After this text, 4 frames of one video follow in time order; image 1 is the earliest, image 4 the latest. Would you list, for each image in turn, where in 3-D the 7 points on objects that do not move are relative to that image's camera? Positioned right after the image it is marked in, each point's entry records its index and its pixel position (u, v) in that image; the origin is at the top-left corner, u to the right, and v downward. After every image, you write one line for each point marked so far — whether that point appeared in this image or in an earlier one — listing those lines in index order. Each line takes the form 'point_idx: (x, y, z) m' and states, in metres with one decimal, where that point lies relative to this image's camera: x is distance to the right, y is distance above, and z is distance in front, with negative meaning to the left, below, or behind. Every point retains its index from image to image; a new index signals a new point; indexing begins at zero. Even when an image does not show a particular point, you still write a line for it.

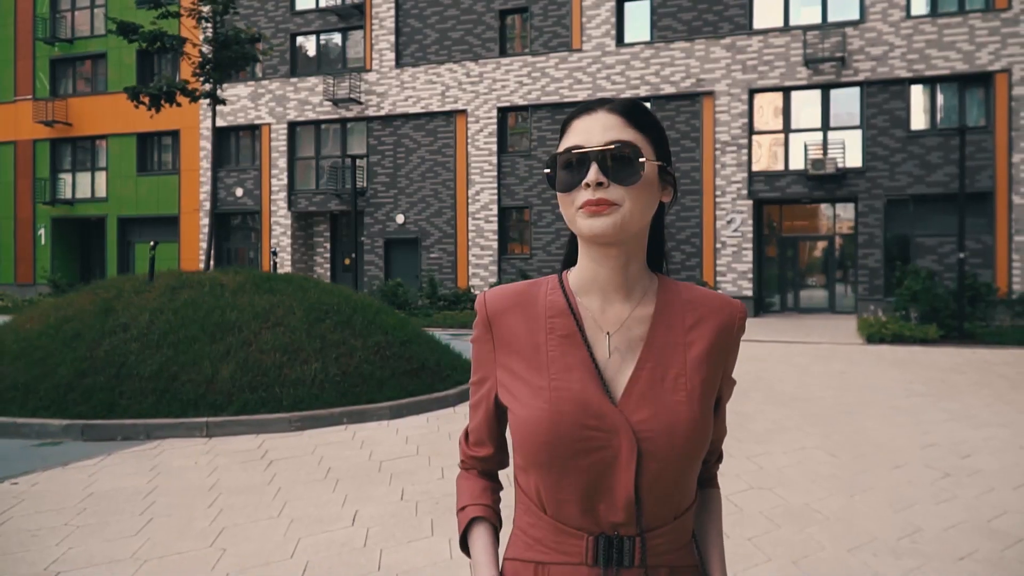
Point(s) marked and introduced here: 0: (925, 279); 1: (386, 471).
0: (+8.9, +0.2, +16.3) m
1: (-1.0, -1.4, +5.8) m
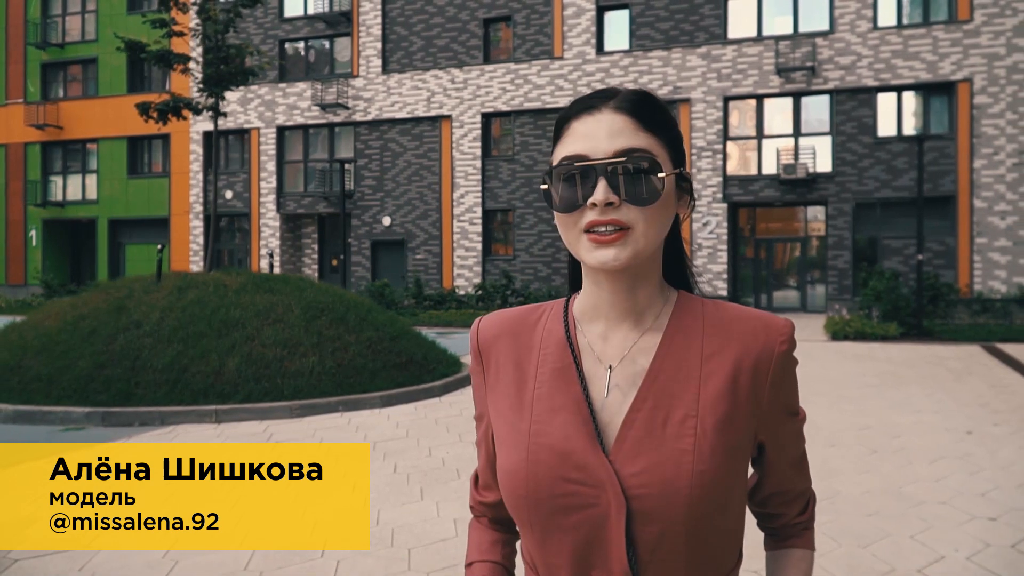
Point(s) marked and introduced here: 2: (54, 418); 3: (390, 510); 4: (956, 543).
0: (+8.5, +0.2, +17.2) m
1: (-1.1, -1.4, +6.5) m
2: (-4.5, -1.3, +7.4) m
3: (-0.8, -1.5, +5.0) m
4: (+2.6, -1.5, +4.4) m
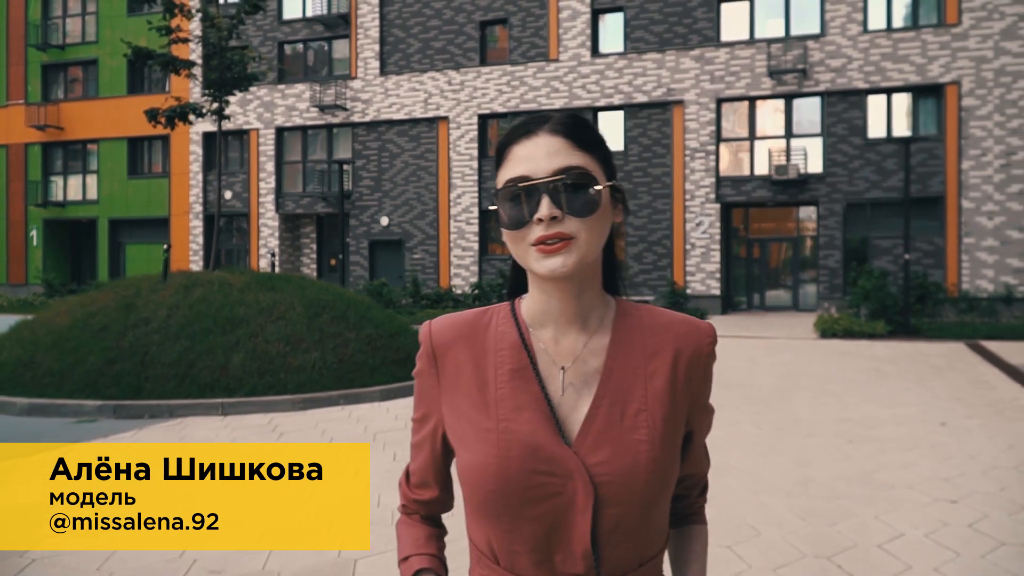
0: (+8.4, +0.2, +17.6) m
1: (-1.2, -1.4, +6.9) m
2: (-4.5, -1.3, +7.7) m
3: (-0.8, -1.4, +5.3) m
4: (+2.5, -1.5, +4.8) m
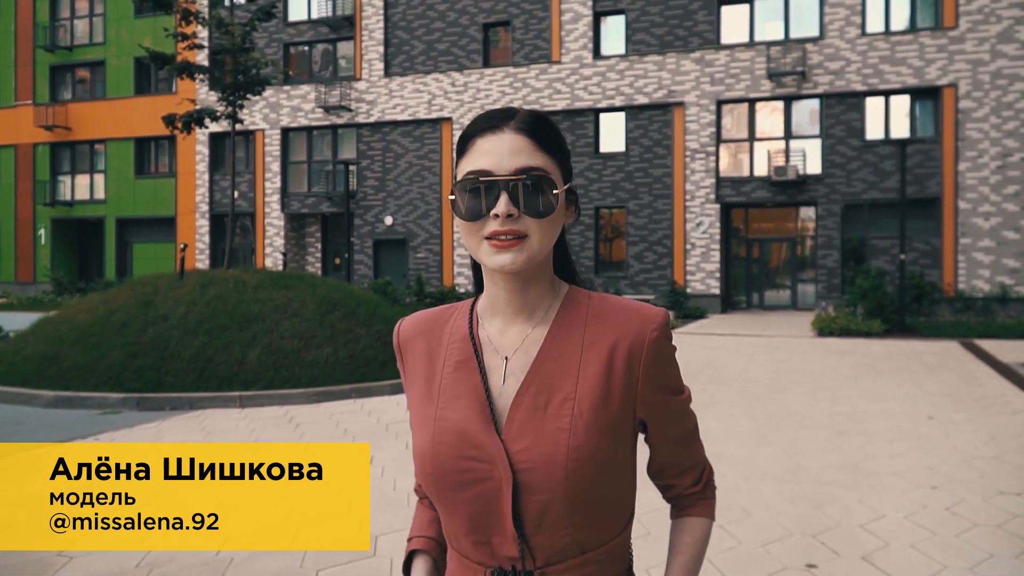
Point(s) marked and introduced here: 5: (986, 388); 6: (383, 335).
0: (+8.5, +0.2, +17.9) m
1: (-1.1, -1.3, +7.2) m
2: (-4.5, -1.2, +8.1) m
3: (-0.8, -1.4, +5.6) m
4: (+2.6, -1.4, +5.1) m
5: (+6.1, -1.3, +9.8) m
6: (-1.6, -0.6, +9.7) m
